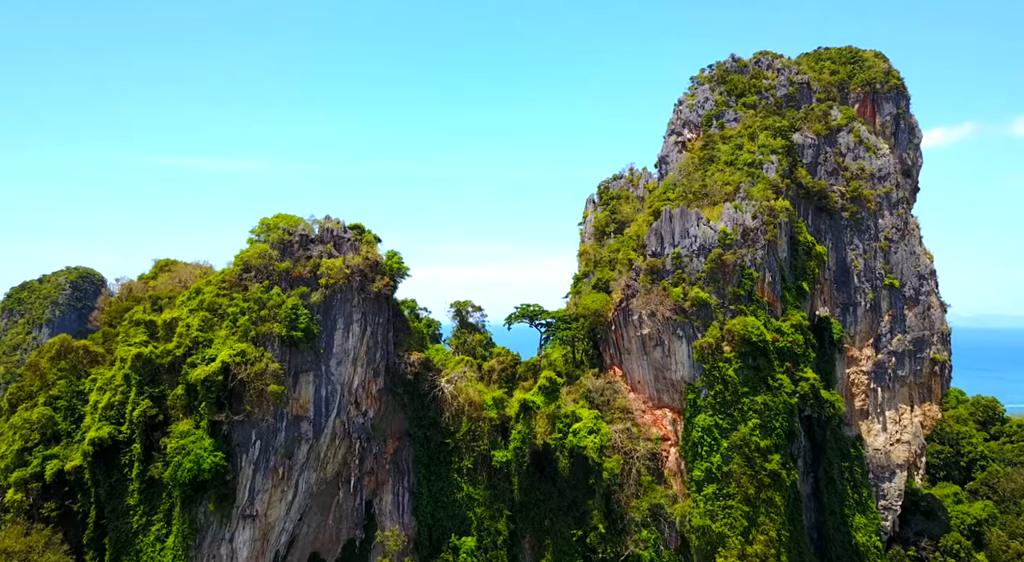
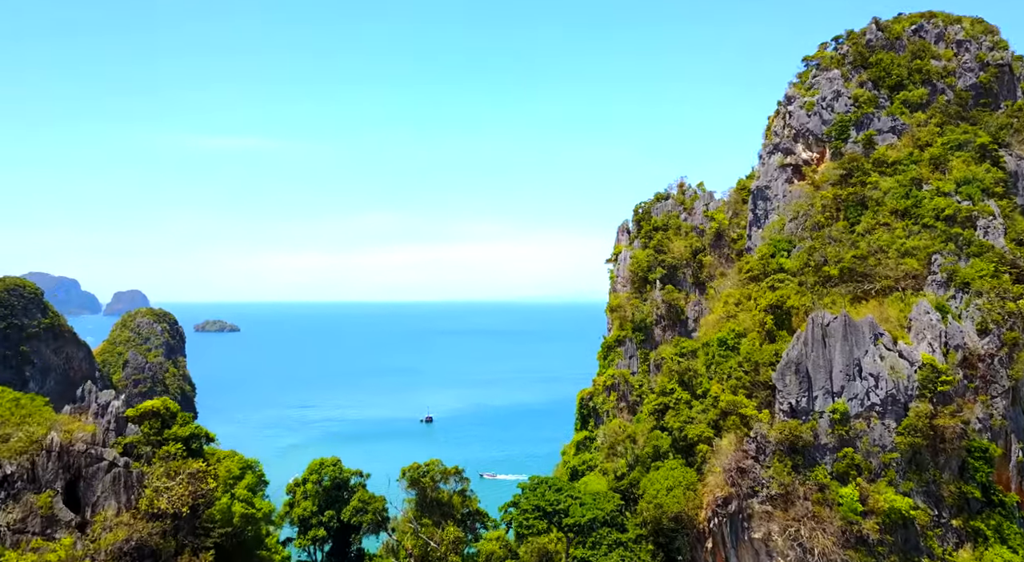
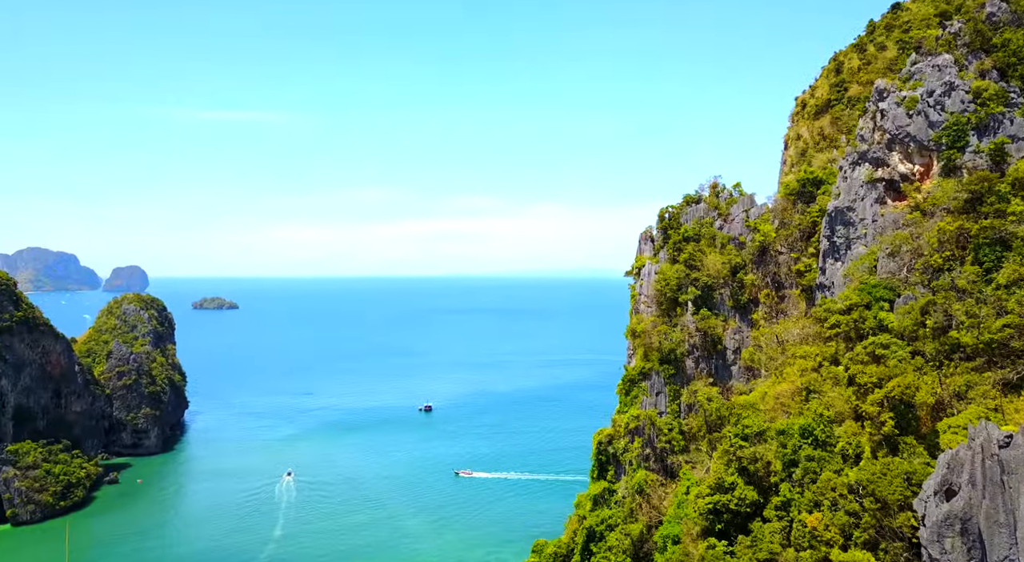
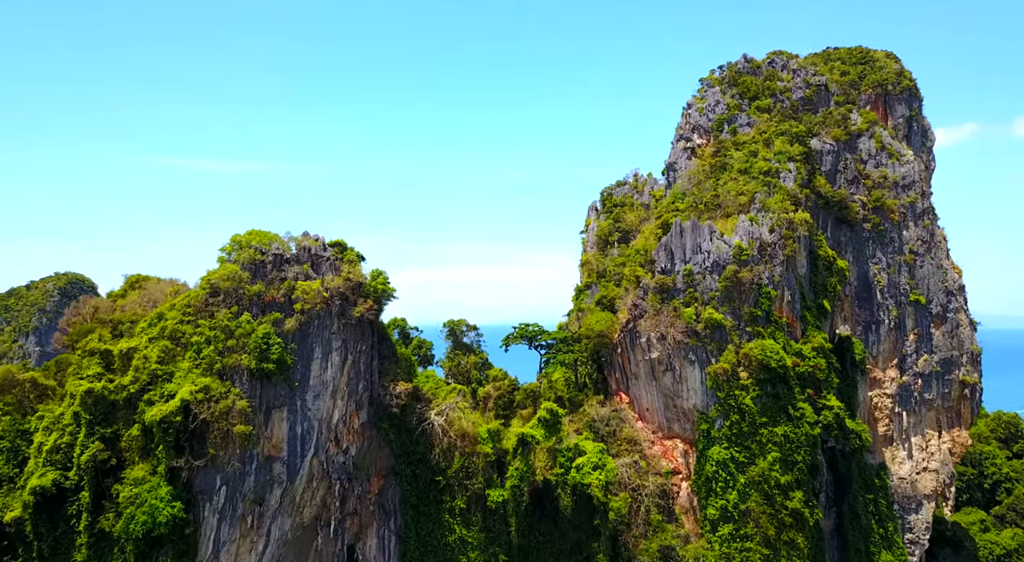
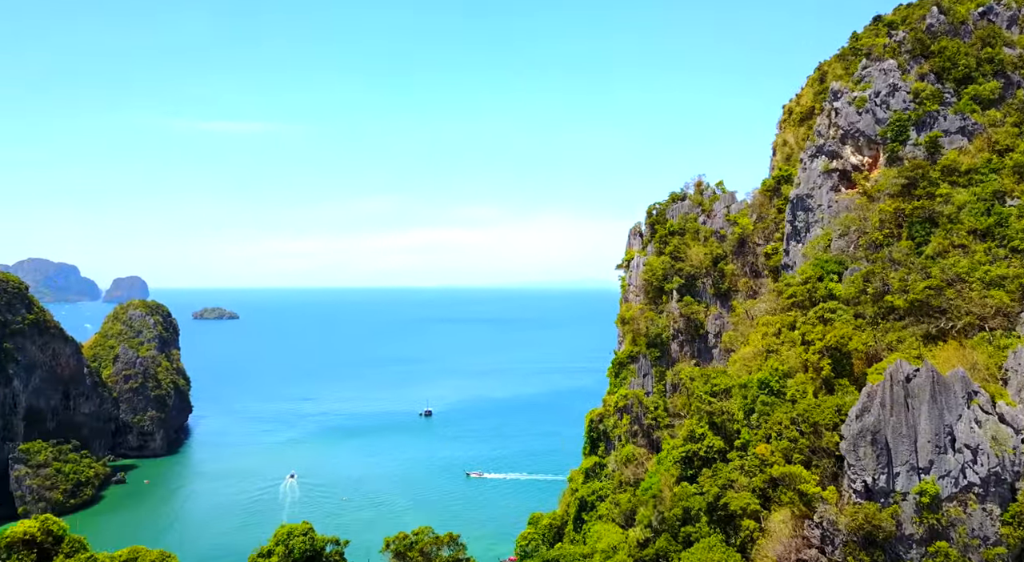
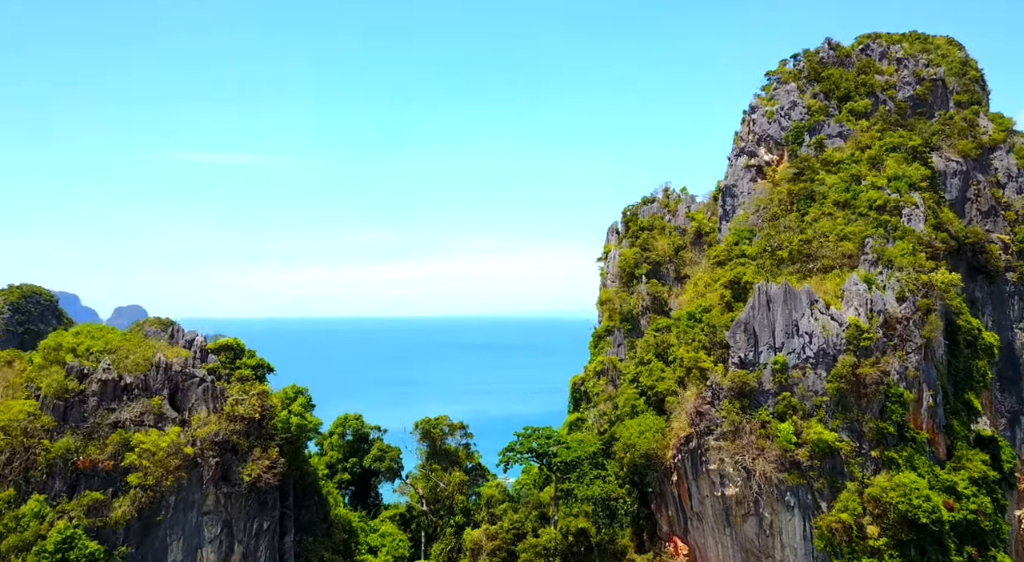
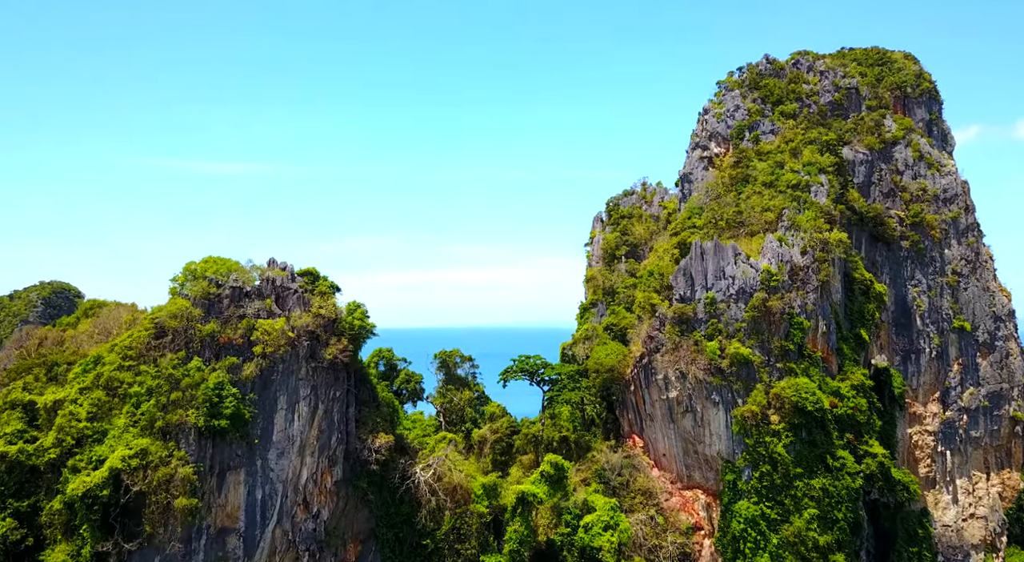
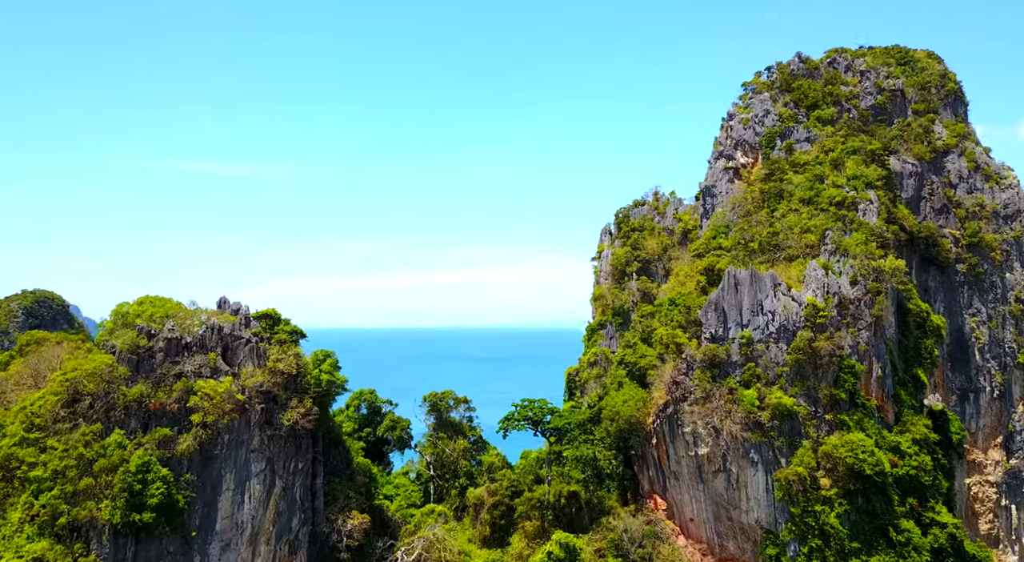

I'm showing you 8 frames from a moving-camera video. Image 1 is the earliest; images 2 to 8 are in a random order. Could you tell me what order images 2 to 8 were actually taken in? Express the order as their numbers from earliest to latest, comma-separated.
4, 7, 8, 6, 2, 5, 3
